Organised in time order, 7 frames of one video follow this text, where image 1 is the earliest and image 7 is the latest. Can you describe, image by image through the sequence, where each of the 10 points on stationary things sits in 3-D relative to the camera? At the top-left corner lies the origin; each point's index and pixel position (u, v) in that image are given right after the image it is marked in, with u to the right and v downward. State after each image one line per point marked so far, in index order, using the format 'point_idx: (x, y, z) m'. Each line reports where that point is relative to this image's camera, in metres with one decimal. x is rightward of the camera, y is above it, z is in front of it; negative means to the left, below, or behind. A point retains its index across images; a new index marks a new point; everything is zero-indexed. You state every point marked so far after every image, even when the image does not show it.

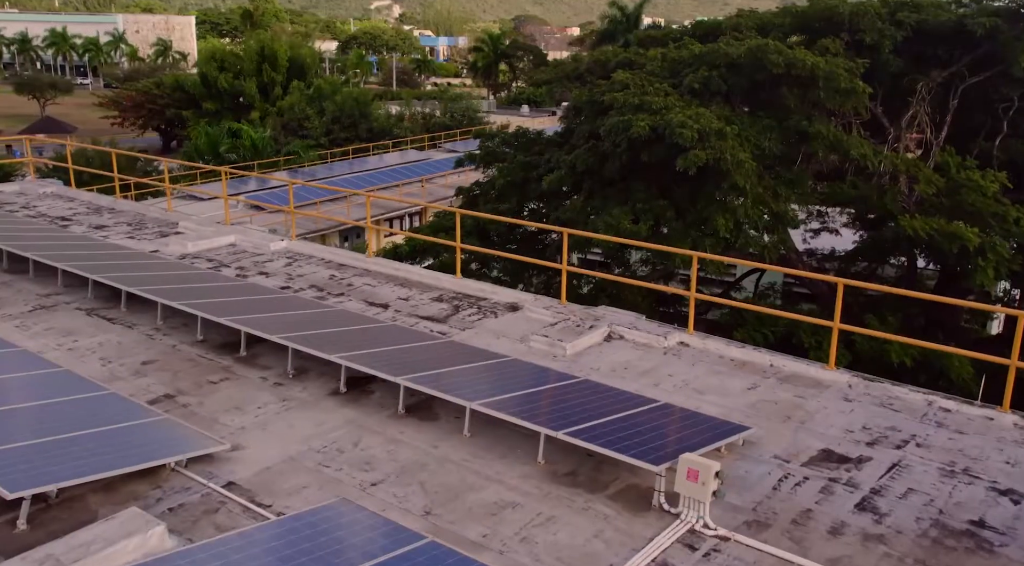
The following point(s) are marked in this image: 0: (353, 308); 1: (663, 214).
0: (-2.0, -0.3, +11.5) m
1: (+2.7, +1.2, +16.0) m
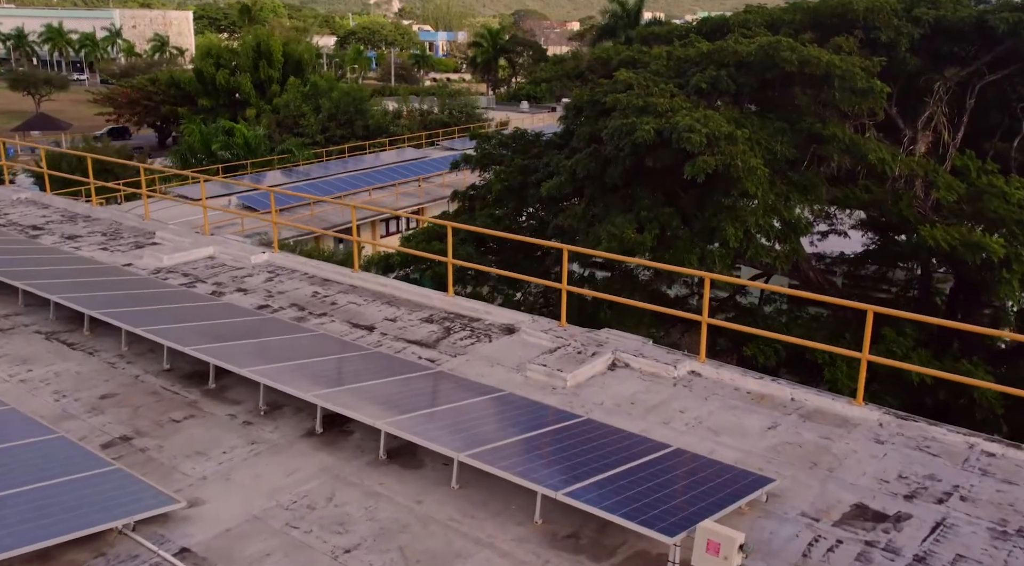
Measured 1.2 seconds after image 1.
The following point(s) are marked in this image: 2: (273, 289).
0: (-2.1, -0.6, +10.7) m
1: (+2.6, +1.0, +15.1) m
2: (-3.2, -0.1, +12.2) m
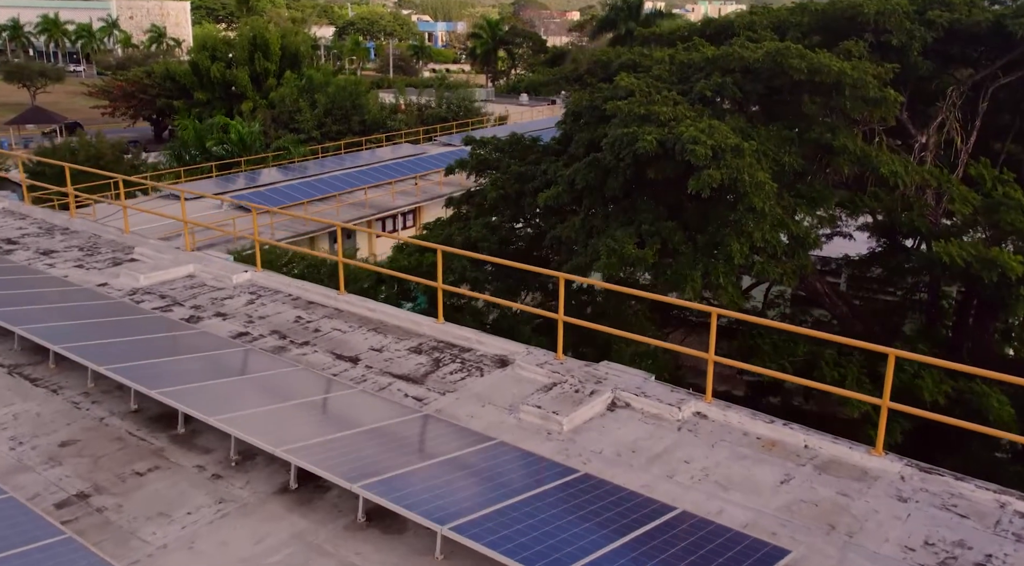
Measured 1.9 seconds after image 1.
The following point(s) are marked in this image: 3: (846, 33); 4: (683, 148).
0: (-2.1, -0.9, +10.0) m
1: (+2.5, +0.7, +14.4) m
2: (-3.3, -0.4, +11.6) m
3: (+6.2, +4.6, +16.8) m
4: (+2.5, +2.0, +13.2) m
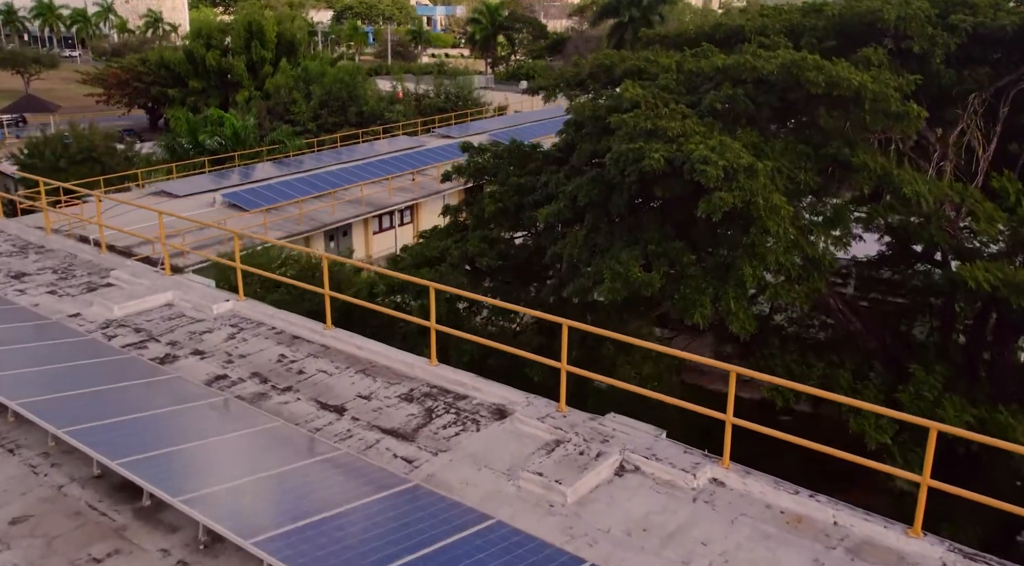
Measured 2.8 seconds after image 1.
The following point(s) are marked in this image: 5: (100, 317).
0: (-2.1, -1.3, +9.2) m
1: (+2.5, +0.4, +13.6) m
2: (-3.3, -0.8, +10.8) m
3: (+6.2, +4.3, +15.9) m
4: (+2.5, +1.6, +12.4) m
5: (-5.3, -0.4, +11.8) m
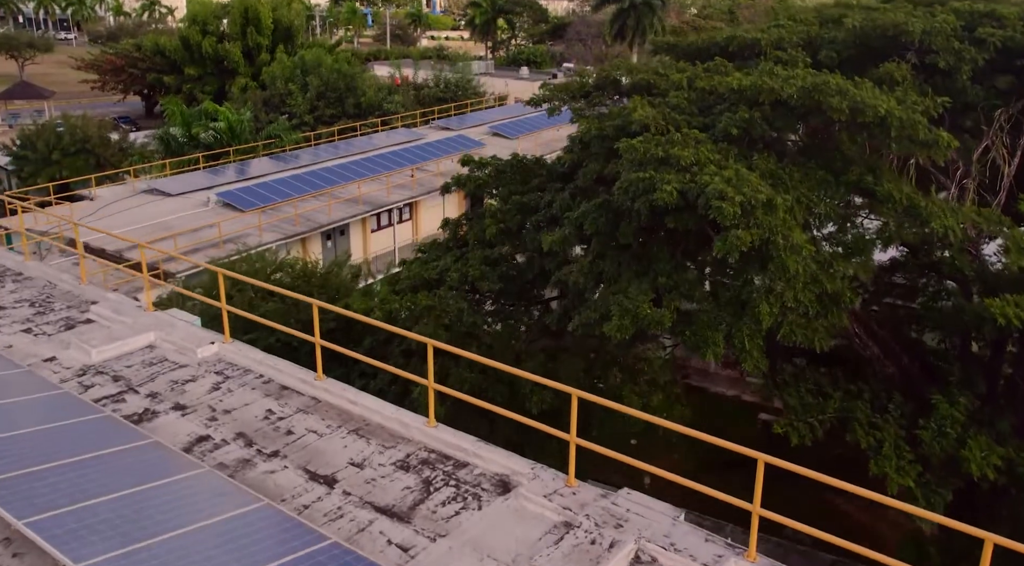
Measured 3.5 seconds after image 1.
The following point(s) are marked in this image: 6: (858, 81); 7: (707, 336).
0: (-2.1, -1.9, +8.5) m
1: (+2.6, -0.1, +12.9) m
2: (-3.2, -1.4, +10.1) m
3: (+6.2, +3.8, +15.1) m
4: (+2.5, +1.0, +11.6) m
5: (-5.3, -1.0, +11.1) m
6: (+4.9, +2.9, +13.0) m
7: (+2.7, -0.7, +12.4) m
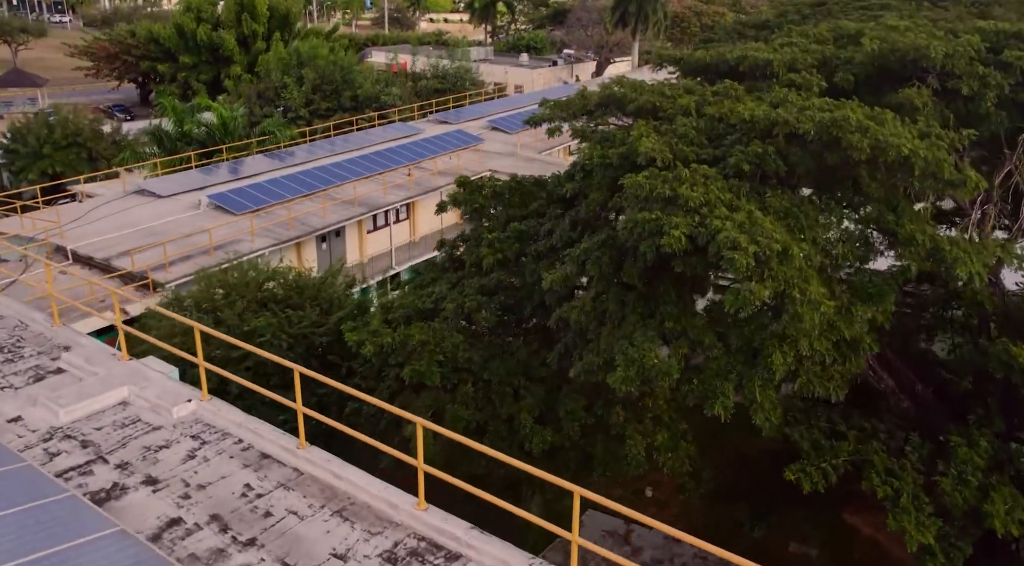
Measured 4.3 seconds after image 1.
0: (-2.1, -2.6, +7.8) m
1: (+2.5, -0.7, +12.2) m
2: (-3.3, -2.0, +9.4) m
3: (+6.2, +3.3, +14.3) m
4: (+2.5, +0.4, +10.8) m
5: (-5.3, -1.6, +10.4) m
6: (+4.9, +2.3, +12.2) m
7: (+2.6, -1.3, +11.6) m
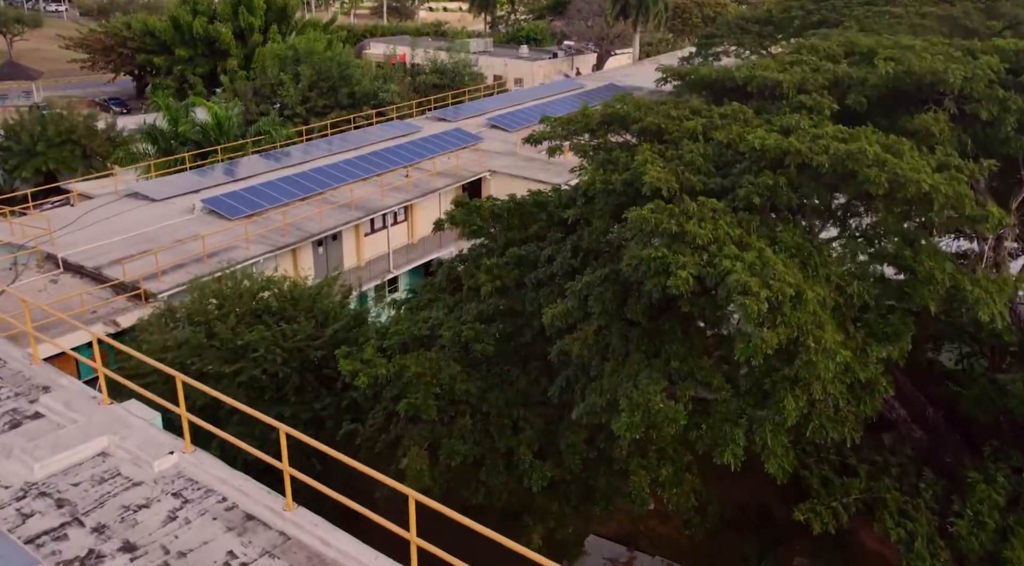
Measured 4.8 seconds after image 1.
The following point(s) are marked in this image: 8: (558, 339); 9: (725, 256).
0: (-2.2, -3.2, +7.3) m
1: (+2.5, -1.2, +11.6) m
2: (-3.3, -2.6, +8.9) m
3: (+6.1, +2.8, +13.7) m
4: (+2.5, -0.1, +10.3) m
5: (-5.3, -2.1, +9.8) m
6: (+4.9, +1.8, +11.6) m
7: (+2.6, -1.8, +11.1) m
8: (+0.7, -0.8, +13.7) m
9: (+2.5, +0.4, +10.8) m
